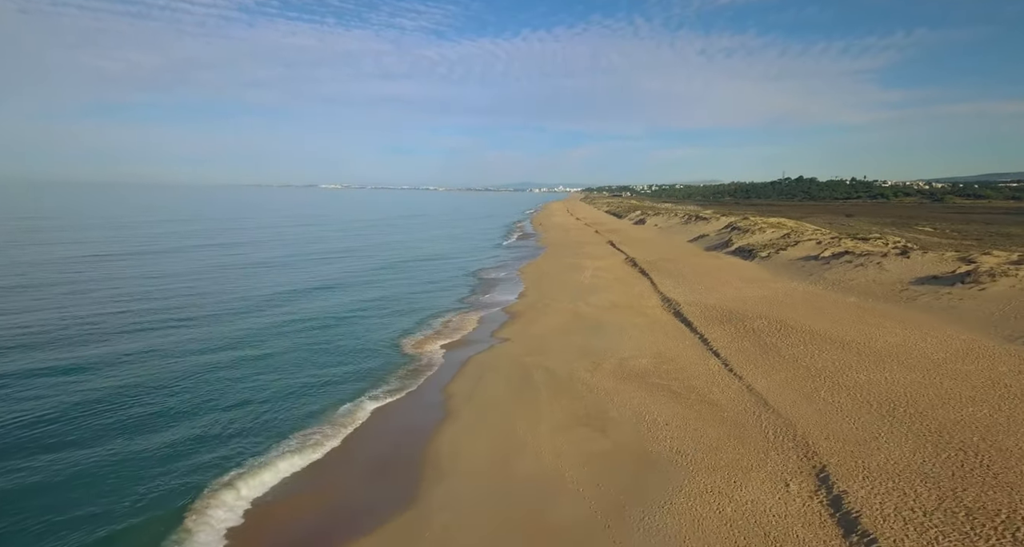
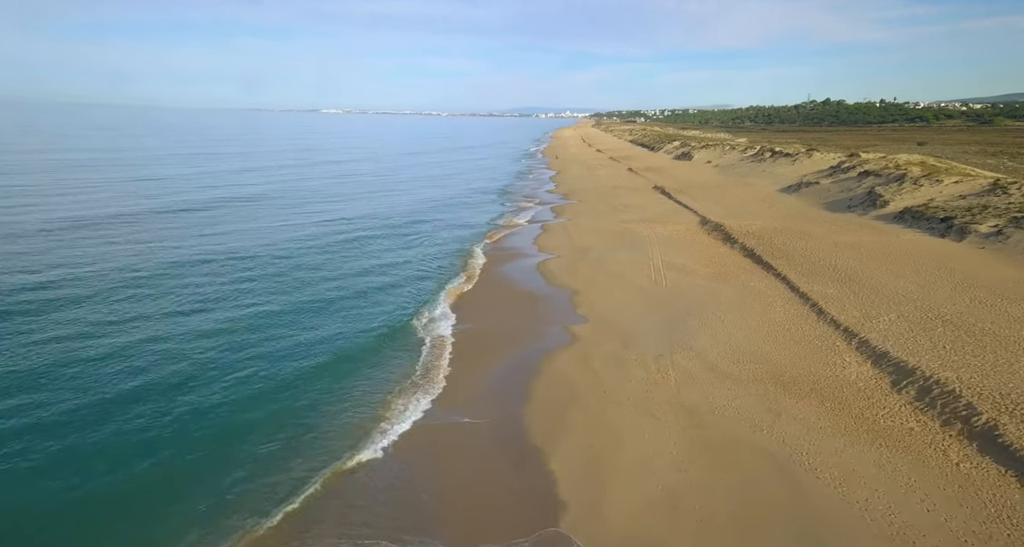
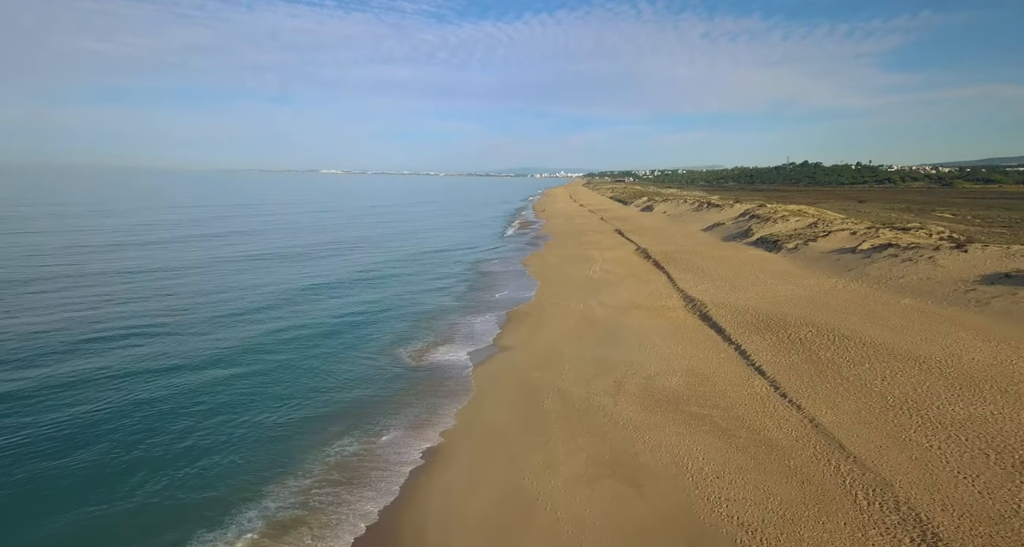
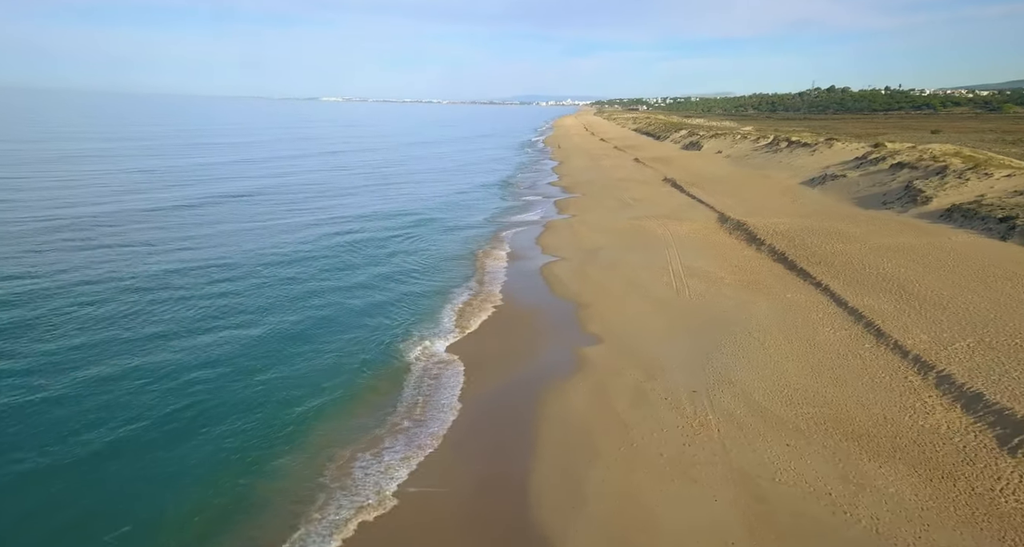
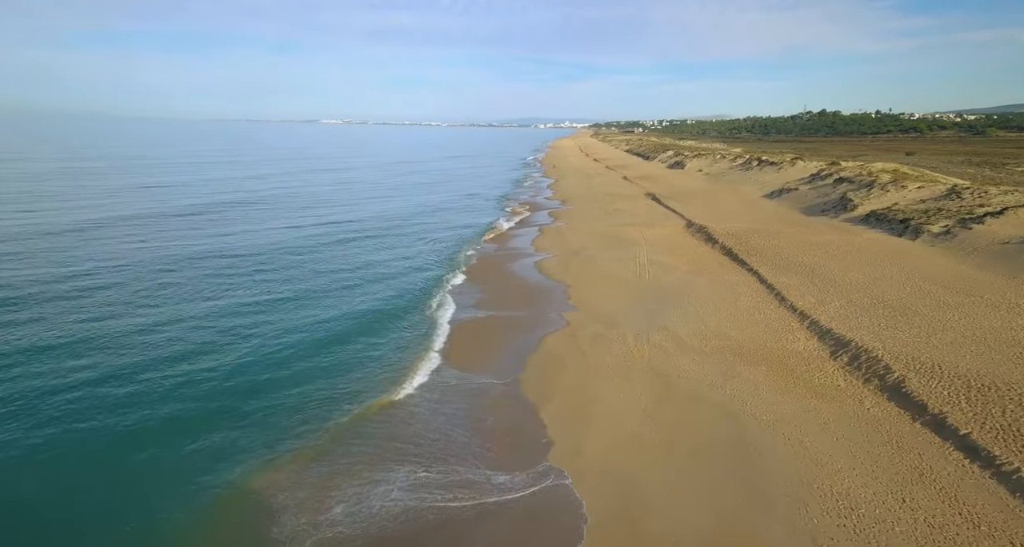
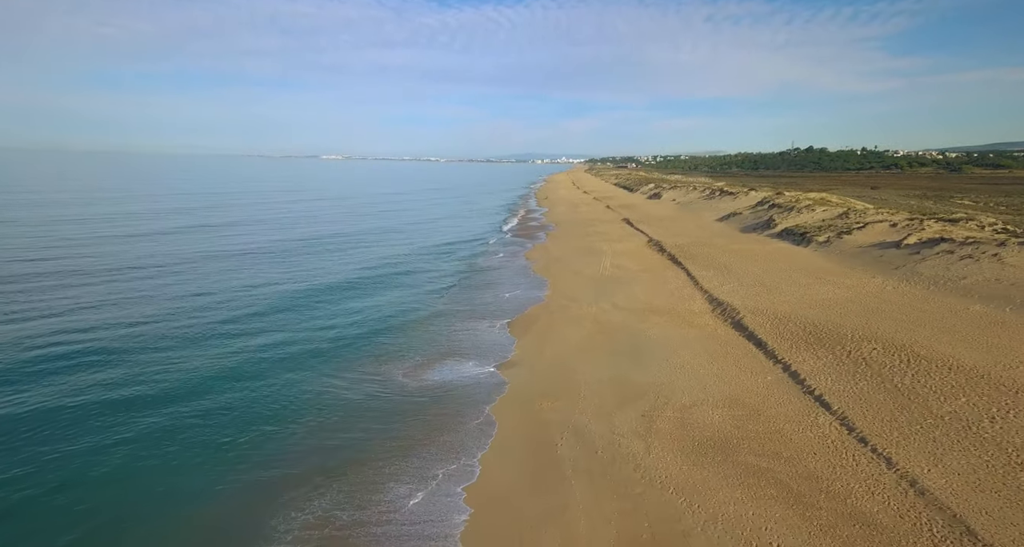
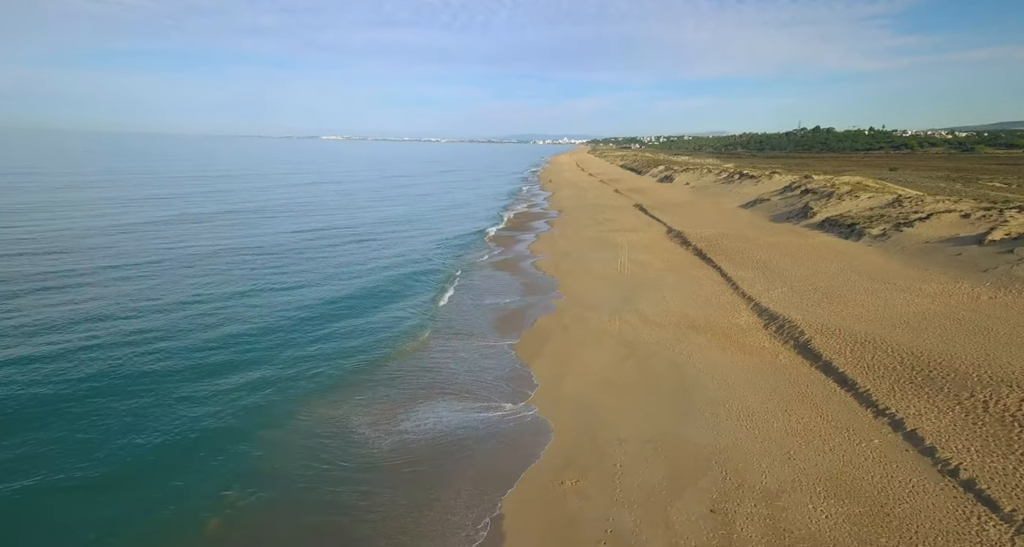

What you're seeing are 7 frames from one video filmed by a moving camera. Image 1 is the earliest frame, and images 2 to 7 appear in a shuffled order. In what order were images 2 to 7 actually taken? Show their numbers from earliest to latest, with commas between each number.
3, 6, 7, 5, 2, 4
